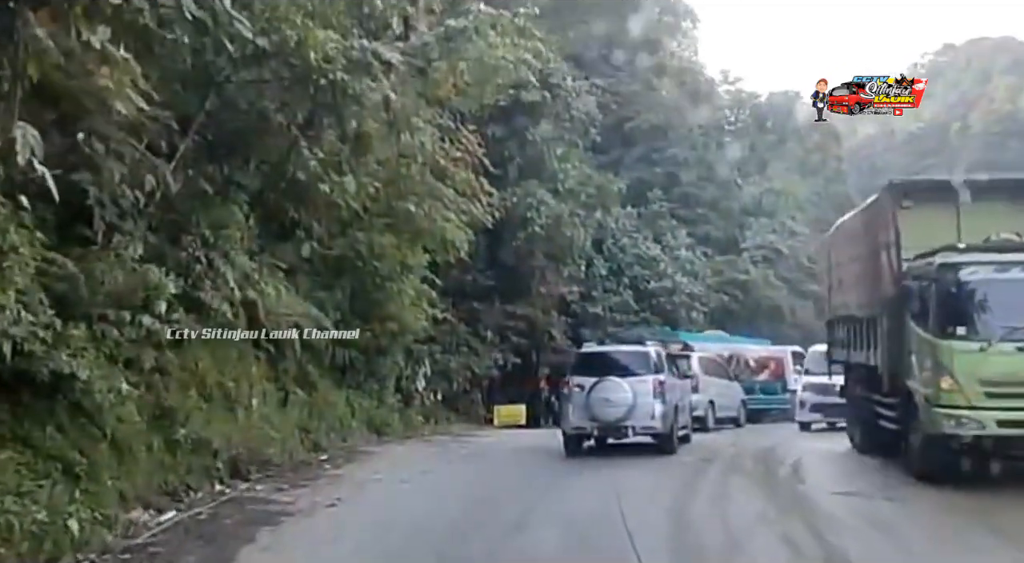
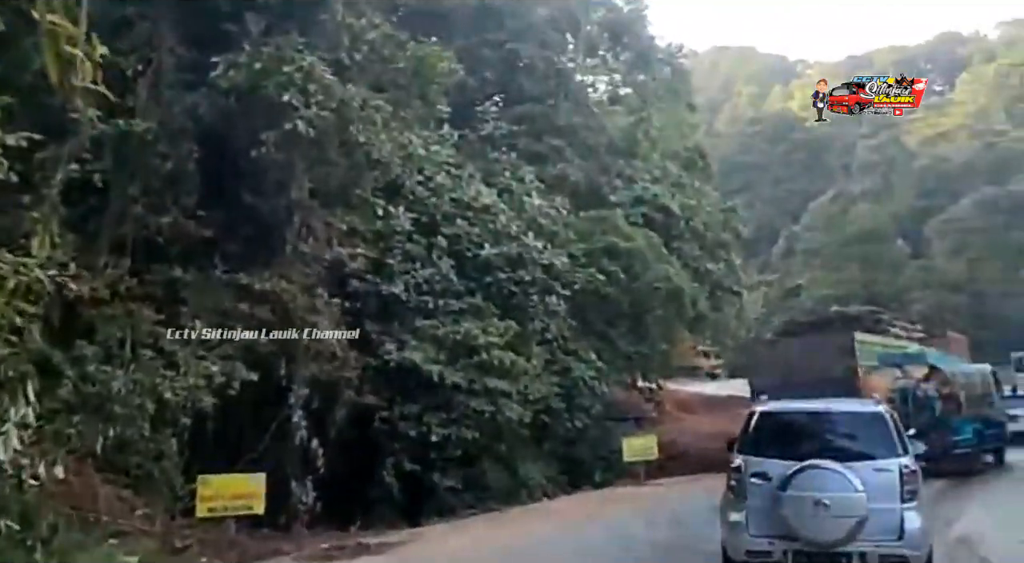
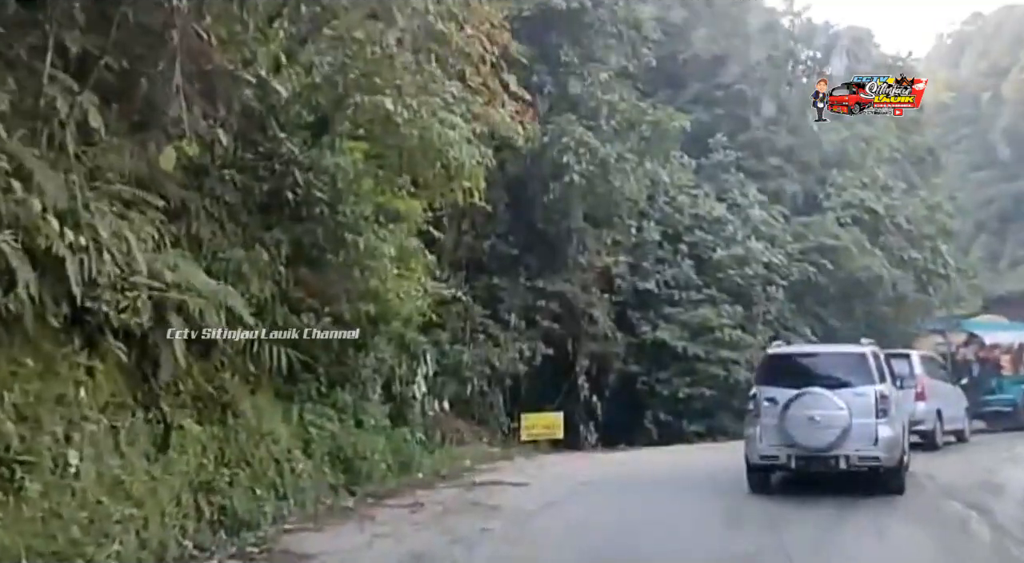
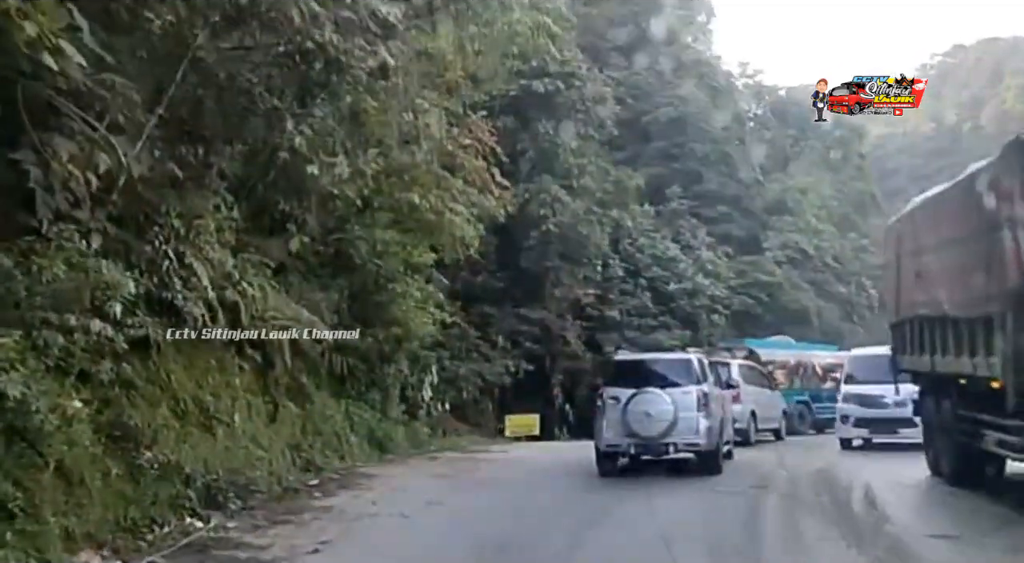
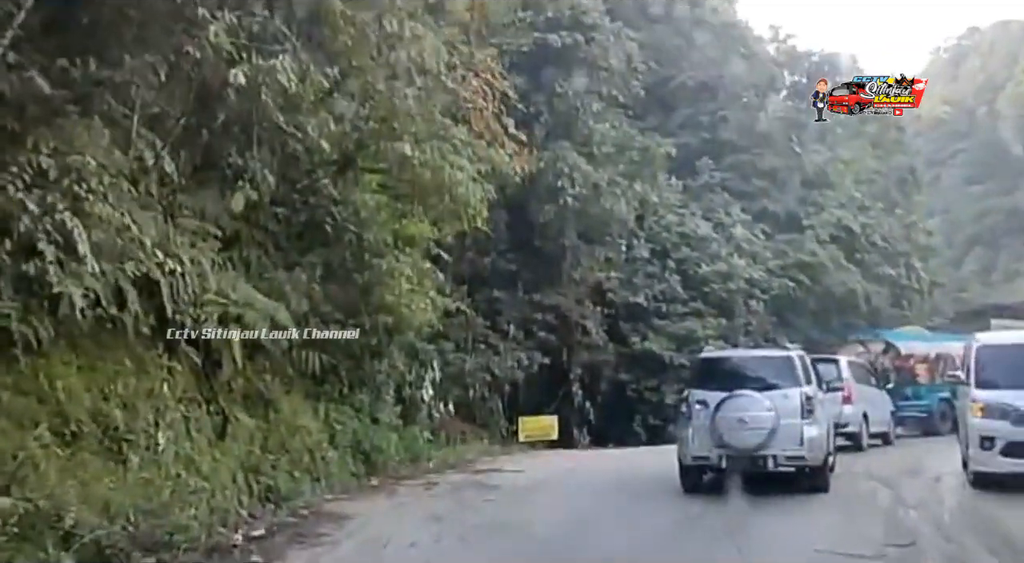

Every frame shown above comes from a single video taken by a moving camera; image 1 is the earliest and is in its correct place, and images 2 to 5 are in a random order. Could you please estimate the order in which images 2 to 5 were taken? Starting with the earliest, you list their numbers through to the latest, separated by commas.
4, 5, 3, 2
